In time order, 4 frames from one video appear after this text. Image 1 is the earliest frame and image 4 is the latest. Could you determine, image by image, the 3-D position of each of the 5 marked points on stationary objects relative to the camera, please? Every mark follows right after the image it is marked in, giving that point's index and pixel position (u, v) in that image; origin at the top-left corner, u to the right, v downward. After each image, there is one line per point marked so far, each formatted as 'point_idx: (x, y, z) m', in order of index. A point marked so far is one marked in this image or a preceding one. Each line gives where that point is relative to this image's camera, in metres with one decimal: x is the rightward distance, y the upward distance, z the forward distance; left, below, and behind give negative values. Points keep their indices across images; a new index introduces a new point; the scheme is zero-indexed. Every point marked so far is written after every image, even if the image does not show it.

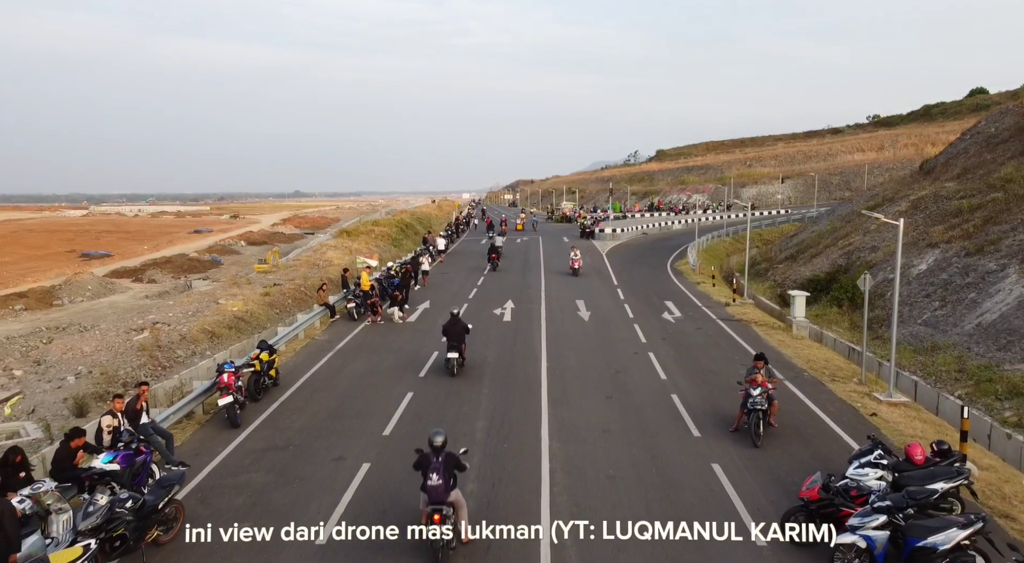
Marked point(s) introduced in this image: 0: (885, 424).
0: (+7.6, -2.9, +14.2) m
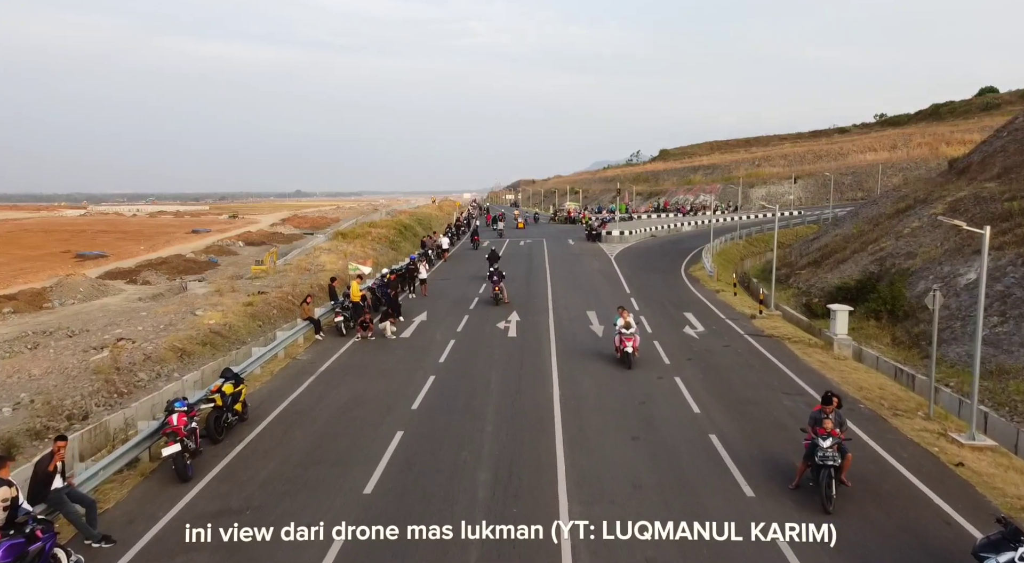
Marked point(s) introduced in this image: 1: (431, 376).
0: (+7.7, -3.3, +11.6) m
1: (-2.1, -2.5, +18.3) m
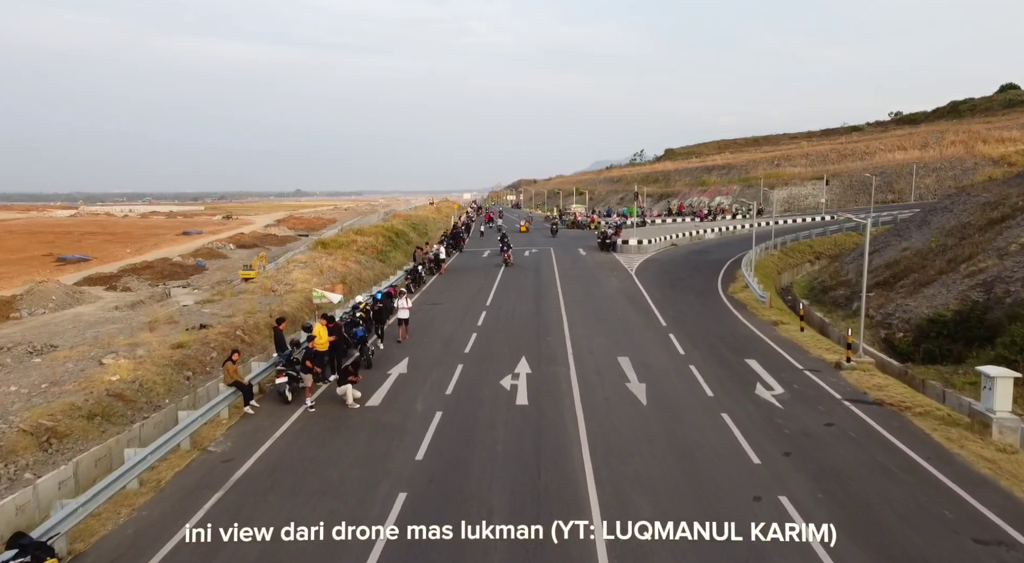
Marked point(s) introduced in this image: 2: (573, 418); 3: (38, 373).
0: (+8.0, -4.3, +5.2) m
1: (-1.9, -3.5, +11.9) m
2: (+1.4, -3.0, +15.8) m
3: (-12.9, -2.5, +19.2) m
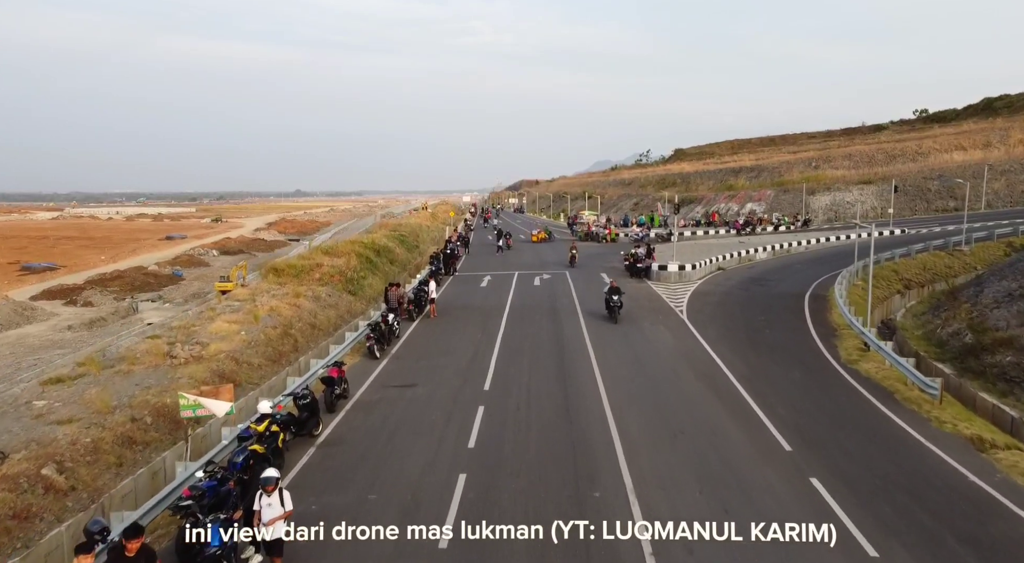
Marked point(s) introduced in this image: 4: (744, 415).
0: (+8.3, -6.3, -5.4) m
1: (-1.6, -5.5, +1.3) m
2: (+1.7, -5.0, +5.2) m
3: (-12.6, -4.4, +8.6) m
4: (+5.6, -3.2, +16.8) m
